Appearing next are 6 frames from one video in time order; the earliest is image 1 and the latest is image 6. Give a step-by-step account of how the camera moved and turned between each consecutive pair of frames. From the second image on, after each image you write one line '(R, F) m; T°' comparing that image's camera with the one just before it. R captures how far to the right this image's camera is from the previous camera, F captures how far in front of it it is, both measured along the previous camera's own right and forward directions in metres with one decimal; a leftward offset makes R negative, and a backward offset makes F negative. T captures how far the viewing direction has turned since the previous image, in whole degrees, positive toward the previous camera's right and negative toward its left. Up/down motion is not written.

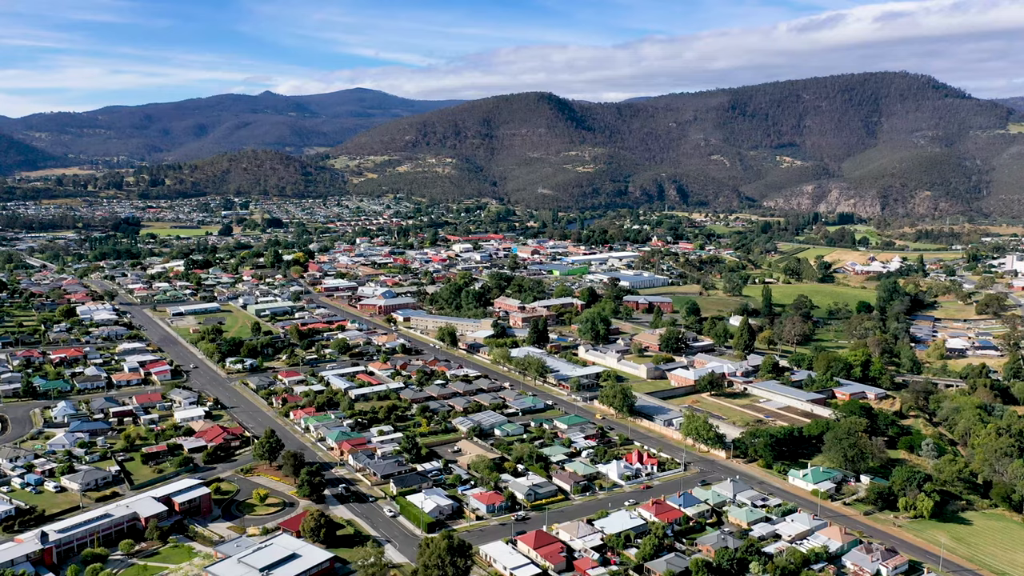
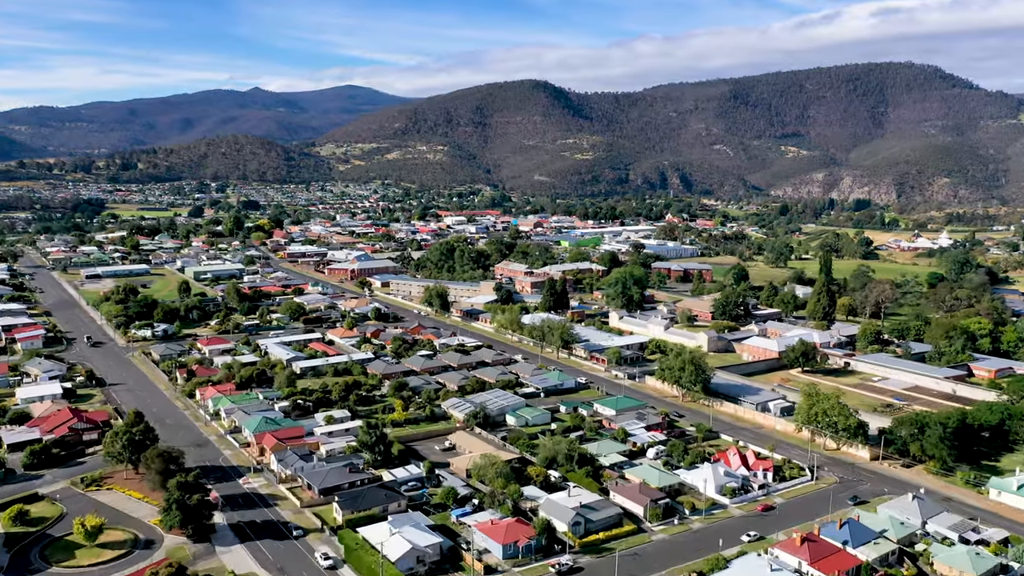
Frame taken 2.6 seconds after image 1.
(-0.7, +10.7) m; +1°
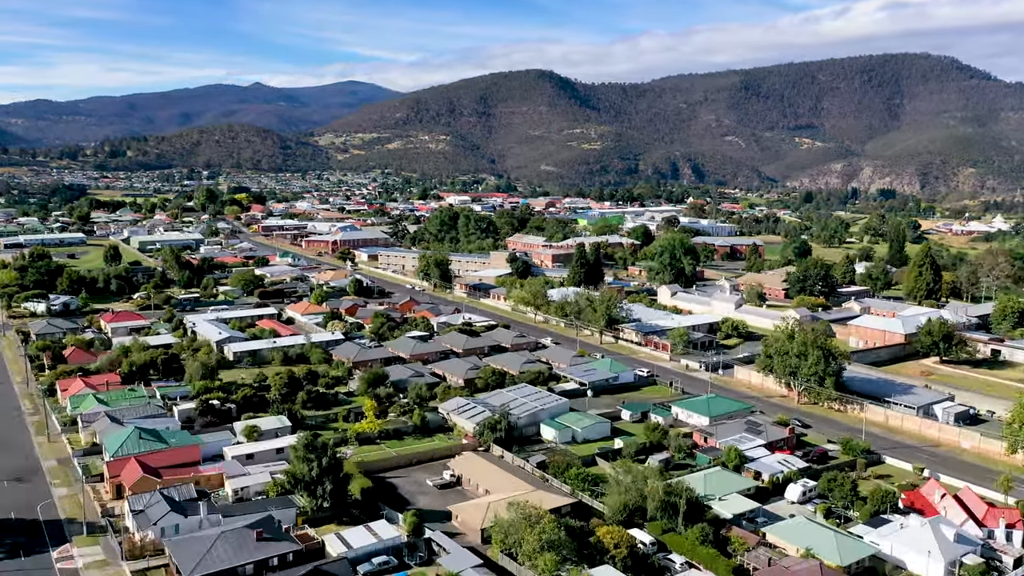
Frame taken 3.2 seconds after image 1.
(-0.6, +7.5) m; 0°
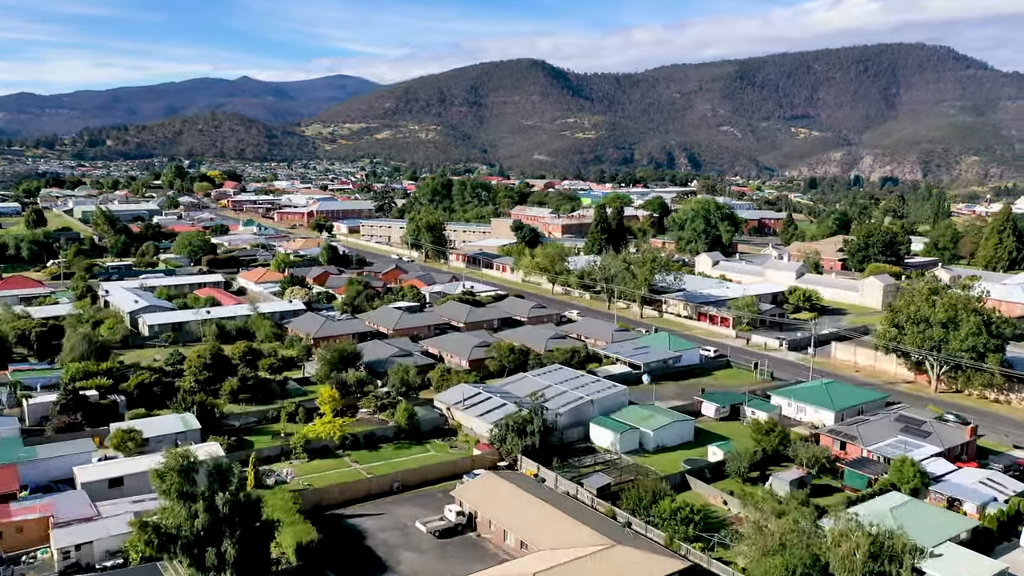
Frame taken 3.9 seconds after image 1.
(-0.4, +4.5) m; +1°
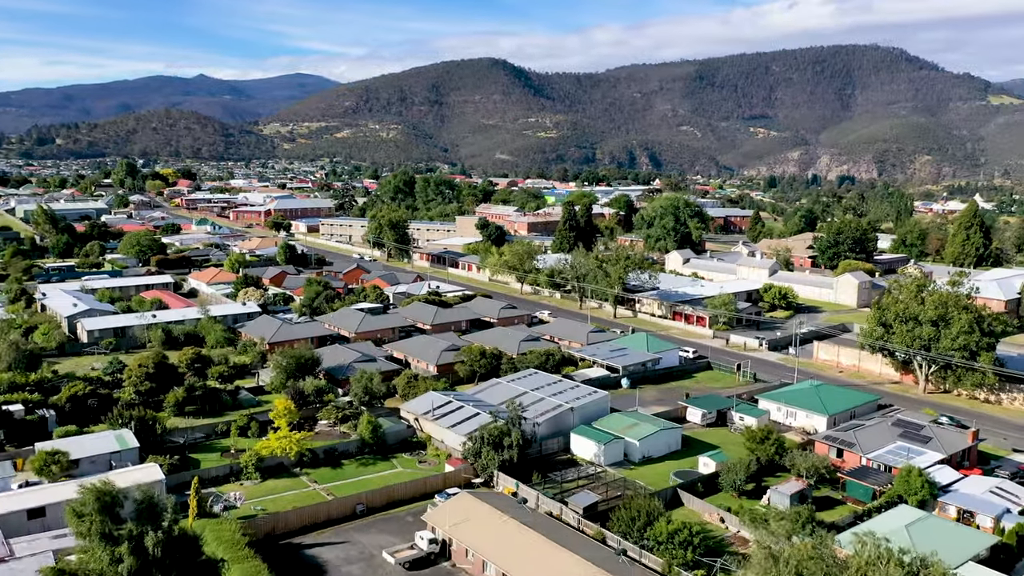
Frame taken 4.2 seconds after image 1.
(-0.1, +0.7) m; +3°
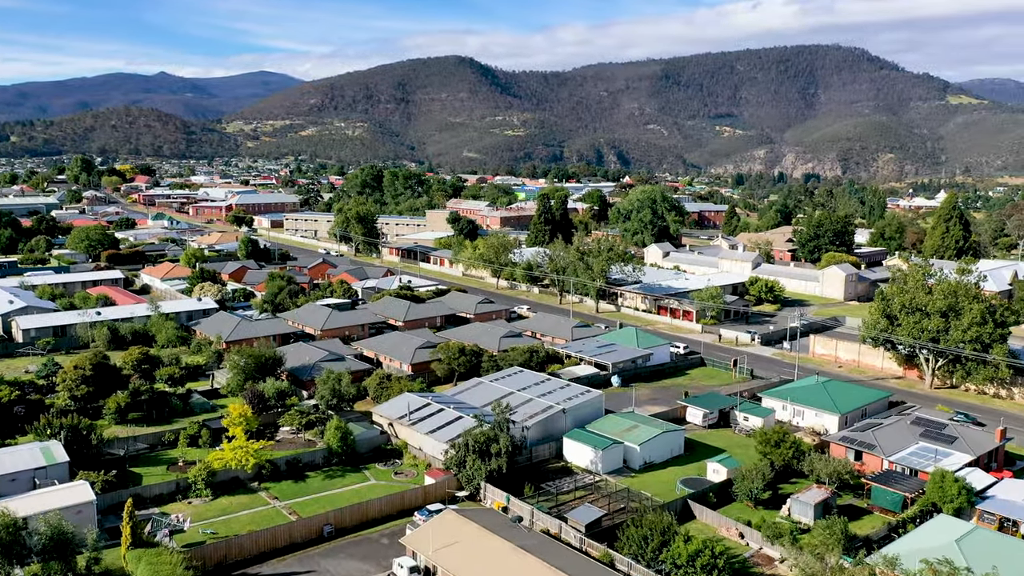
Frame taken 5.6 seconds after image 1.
(-0.2, +0.8) m; +2°
